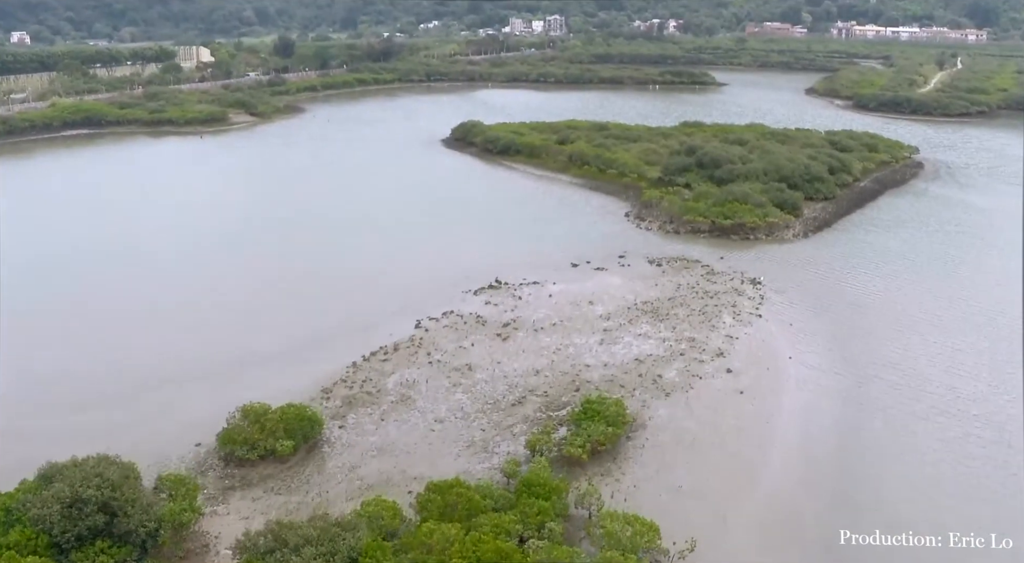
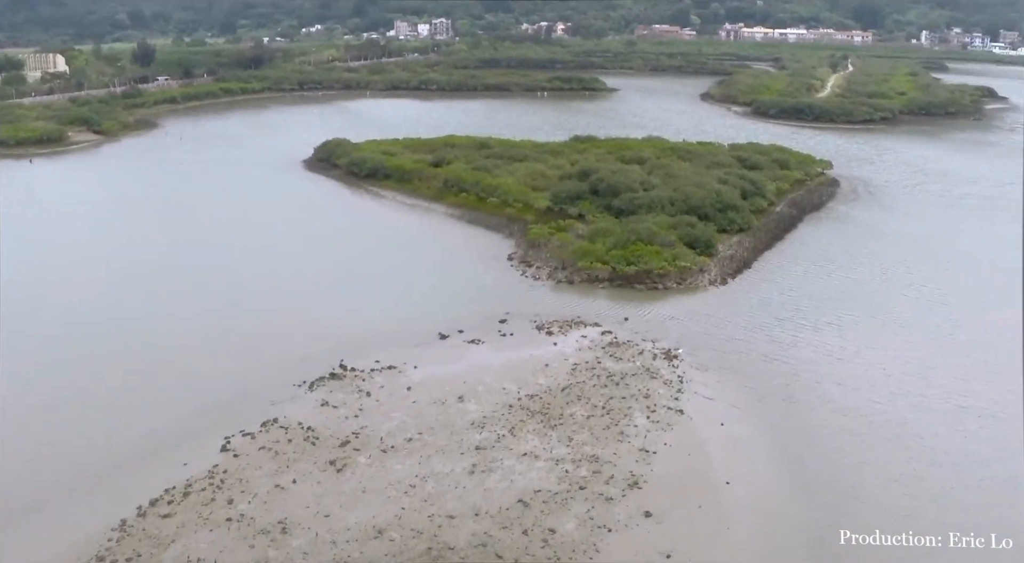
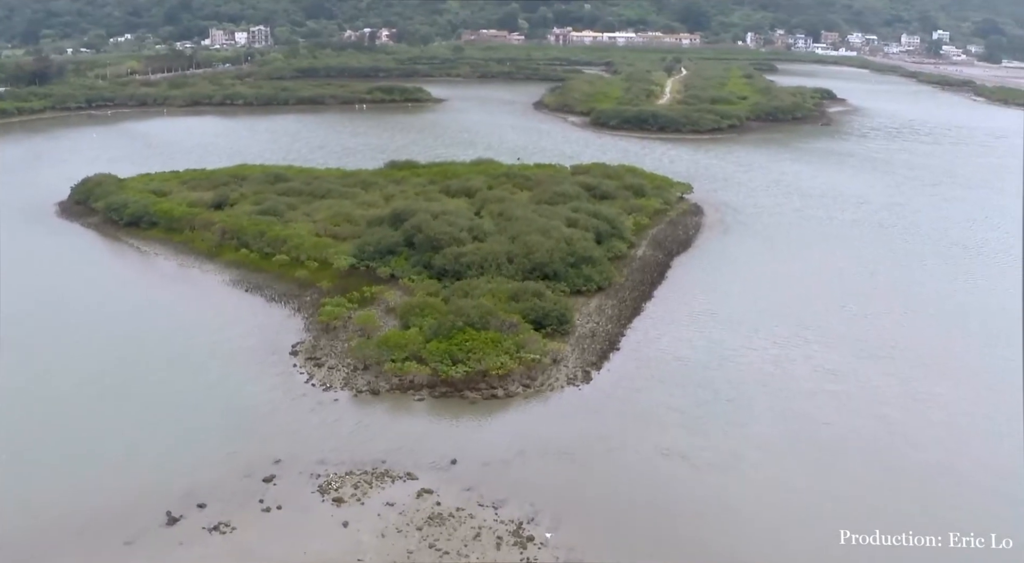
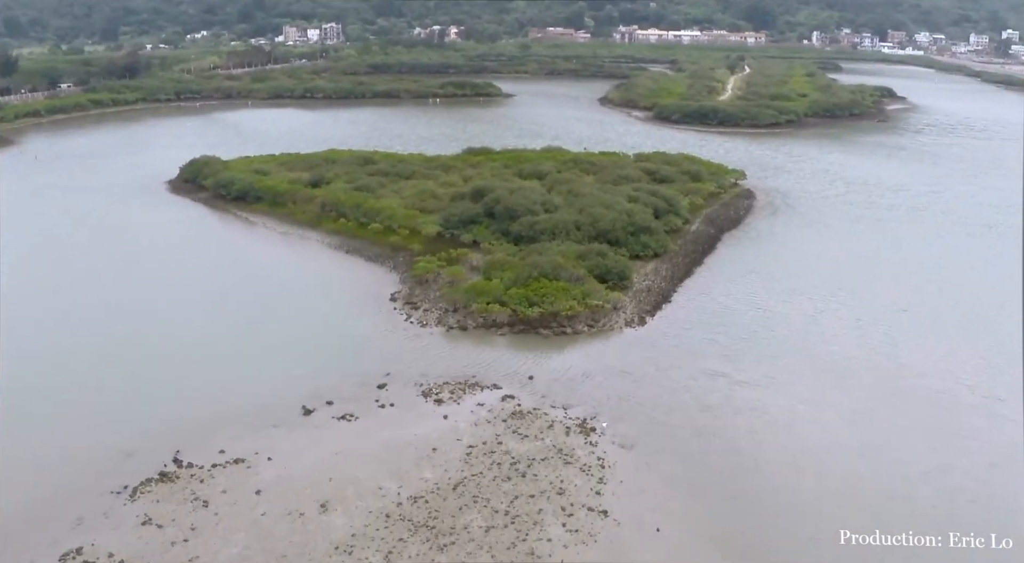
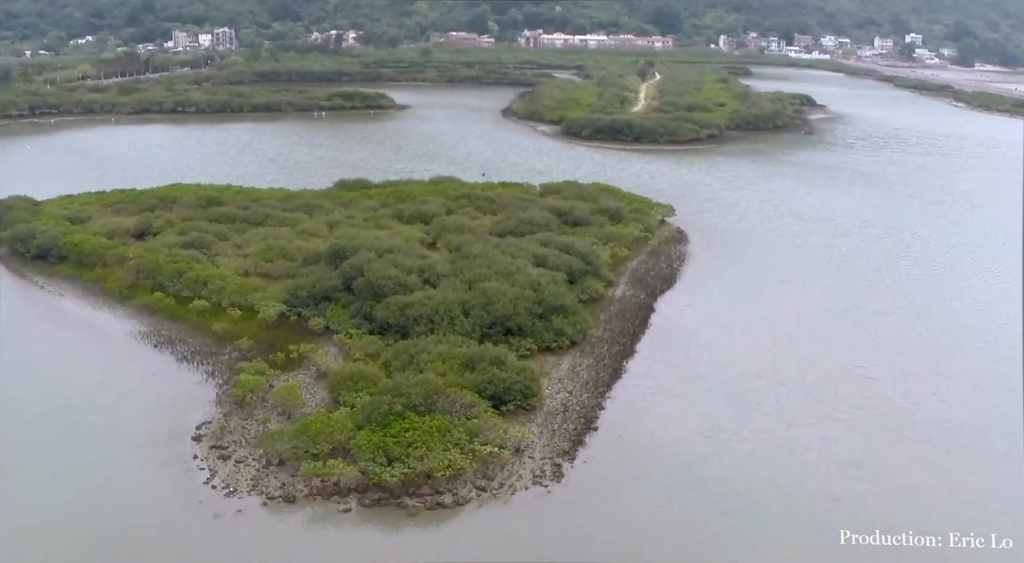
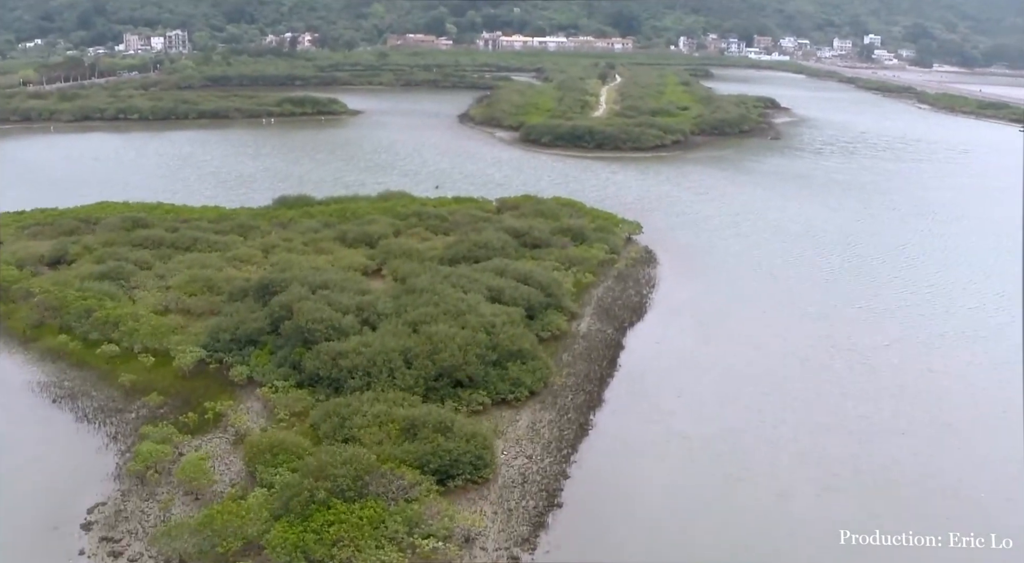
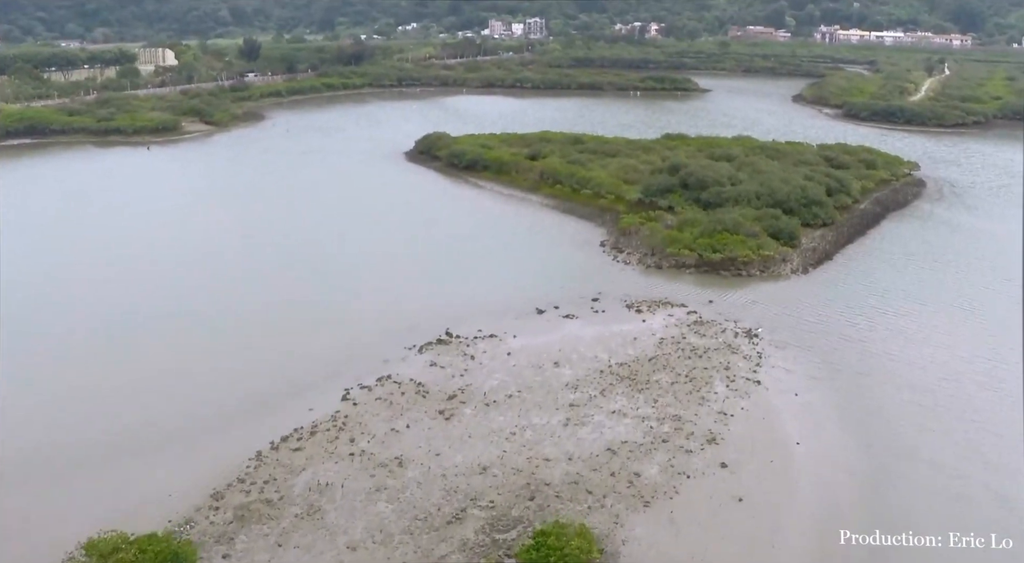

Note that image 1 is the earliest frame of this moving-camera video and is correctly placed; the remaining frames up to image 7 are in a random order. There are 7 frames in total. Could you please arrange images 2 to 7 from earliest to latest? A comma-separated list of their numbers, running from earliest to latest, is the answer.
7, 2, 4, 3, 5, 6
